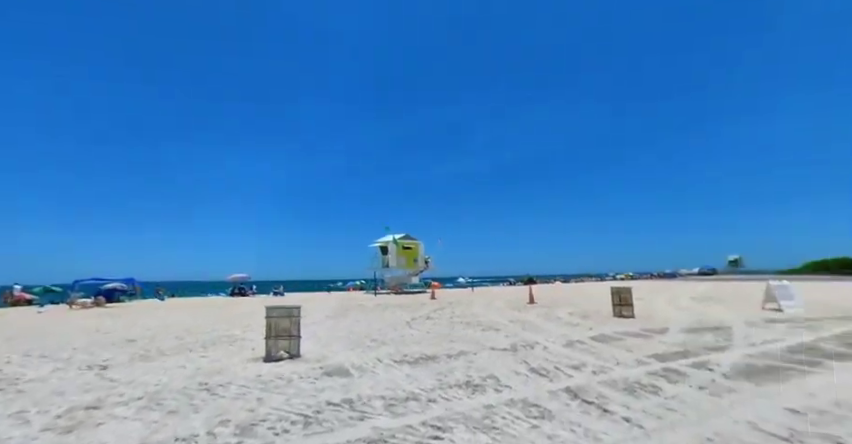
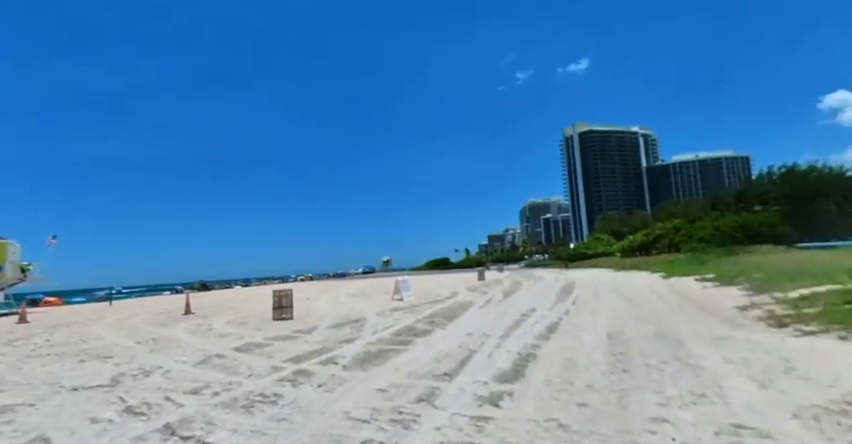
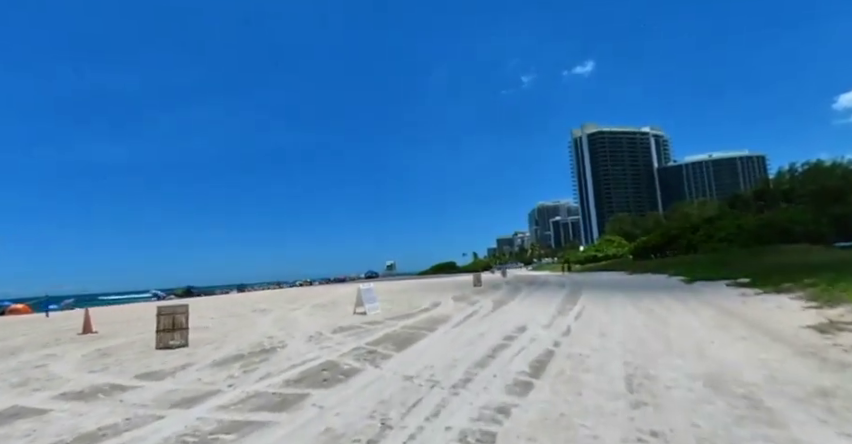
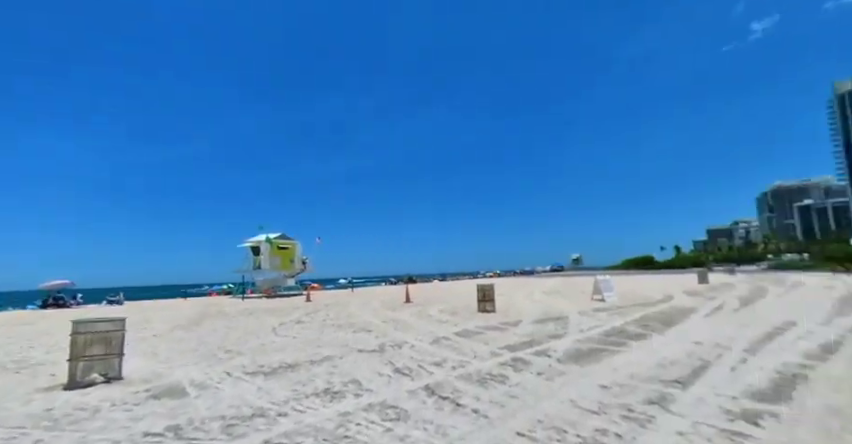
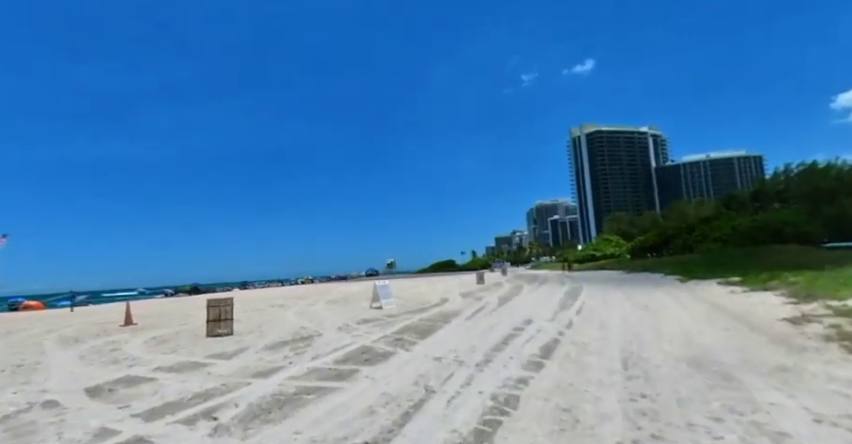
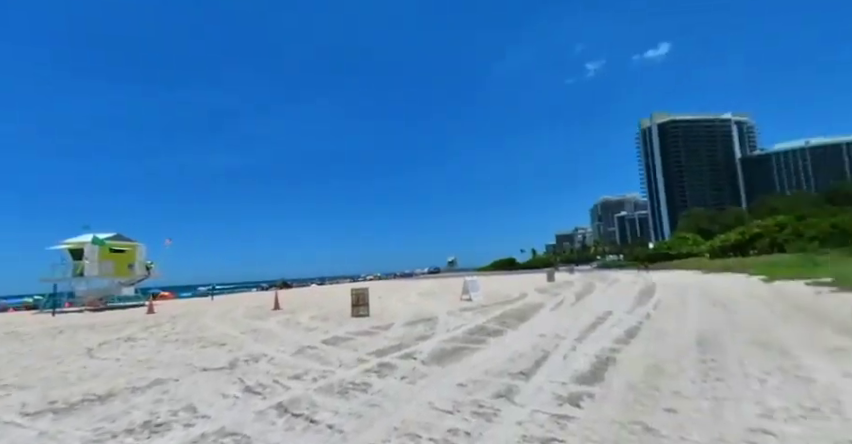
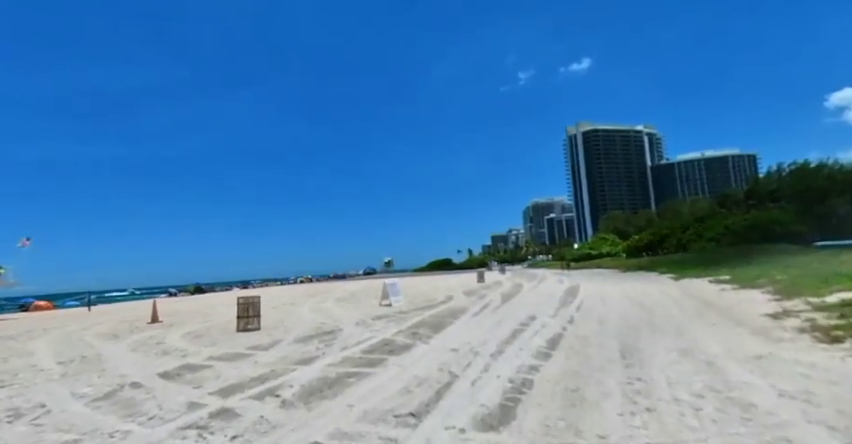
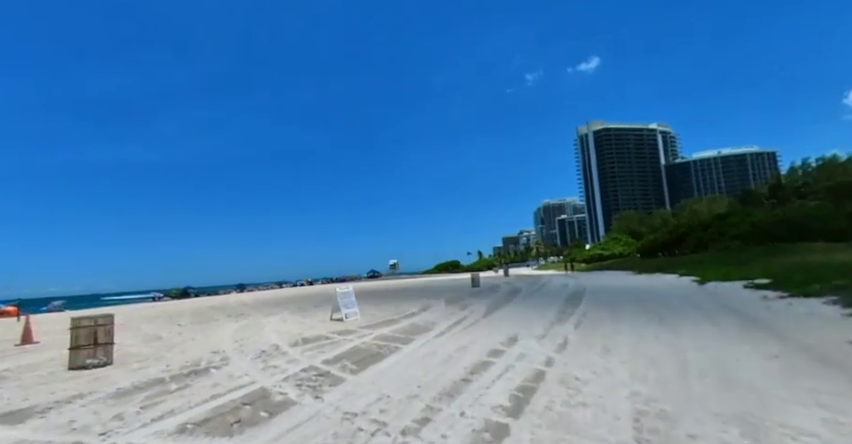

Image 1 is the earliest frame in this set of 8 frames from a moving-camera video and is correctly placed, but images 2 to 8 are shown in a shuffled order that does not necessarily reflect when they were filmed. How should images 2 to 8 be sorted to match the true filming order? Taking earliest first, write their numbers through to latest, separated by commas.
4, 6, 2, 7, 5, 3, 8
